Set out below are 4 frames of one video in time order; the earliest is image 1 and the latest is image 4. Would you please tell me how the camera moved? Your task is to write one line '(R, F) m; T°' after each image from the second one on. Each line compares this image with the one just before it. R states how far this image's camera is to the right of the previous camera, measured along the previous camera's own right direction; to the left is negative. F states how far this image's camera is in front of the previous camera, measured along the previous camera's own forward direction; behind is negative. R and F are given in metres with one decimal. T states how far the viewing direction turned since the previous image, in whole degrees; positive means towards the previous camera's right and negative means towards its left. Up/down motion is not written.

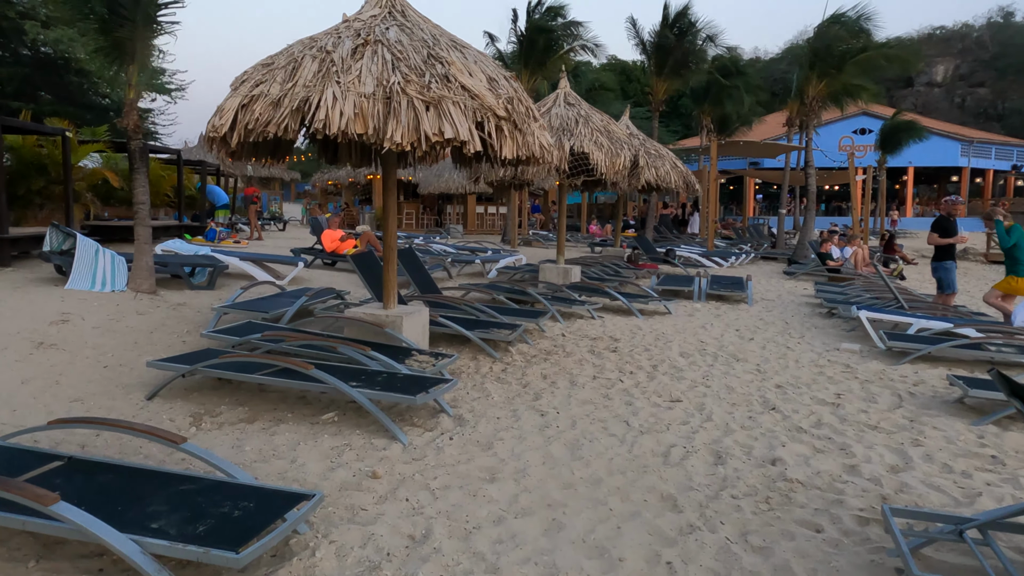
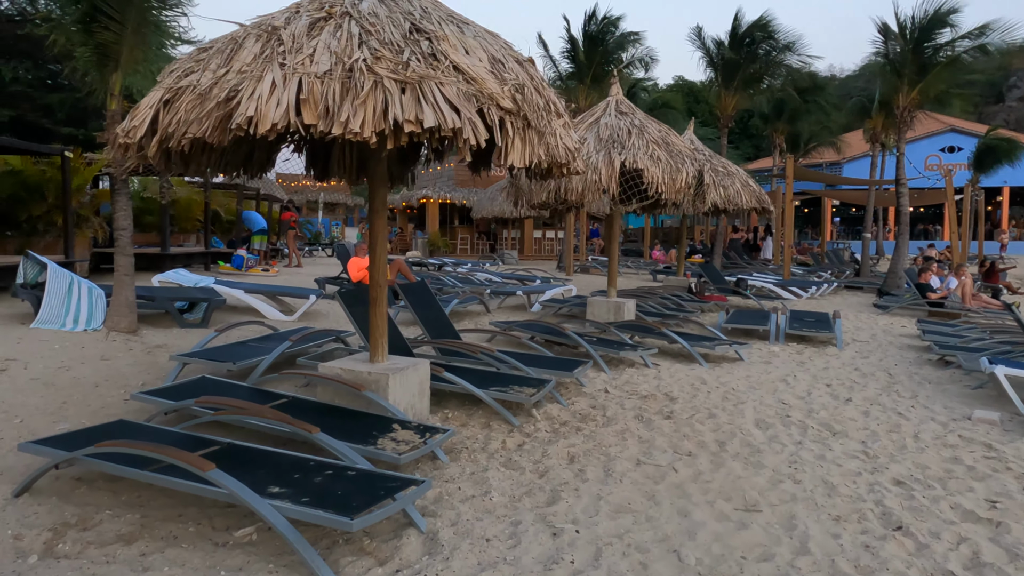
(+0.3, +1.3) m; -5°
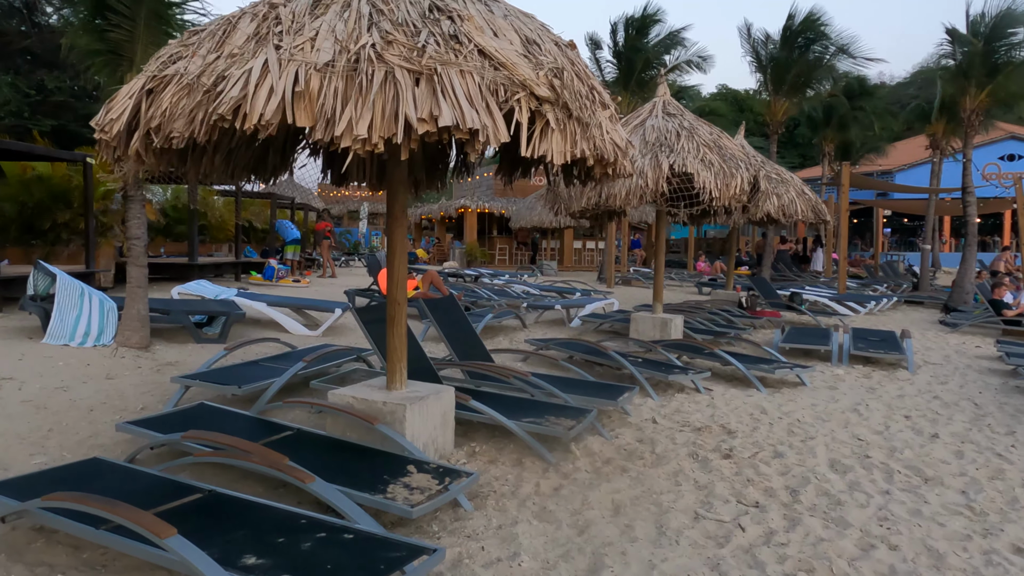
(0.0, +0.5) m; -3°
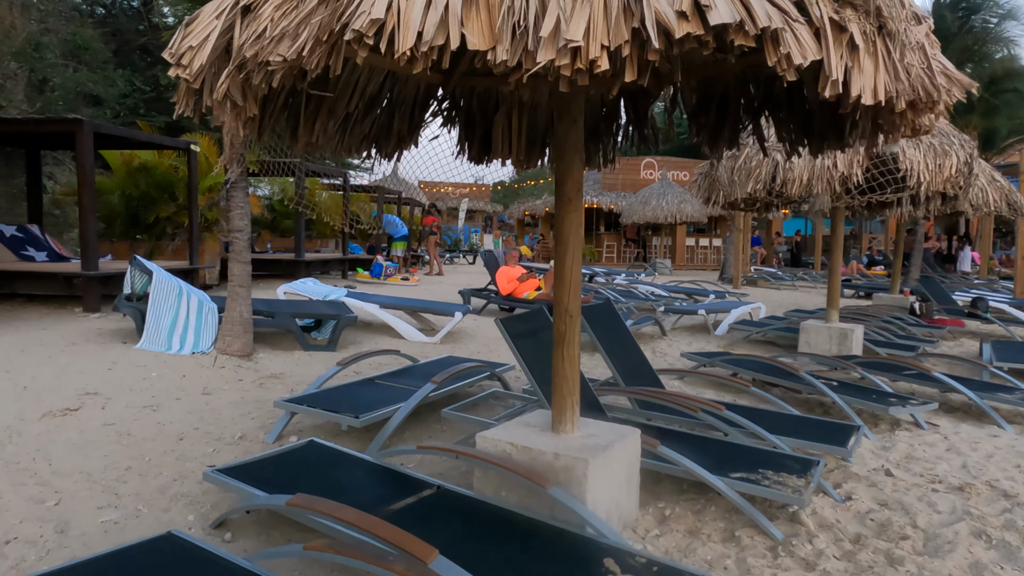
(-0.4, +1.0) m; -7°
